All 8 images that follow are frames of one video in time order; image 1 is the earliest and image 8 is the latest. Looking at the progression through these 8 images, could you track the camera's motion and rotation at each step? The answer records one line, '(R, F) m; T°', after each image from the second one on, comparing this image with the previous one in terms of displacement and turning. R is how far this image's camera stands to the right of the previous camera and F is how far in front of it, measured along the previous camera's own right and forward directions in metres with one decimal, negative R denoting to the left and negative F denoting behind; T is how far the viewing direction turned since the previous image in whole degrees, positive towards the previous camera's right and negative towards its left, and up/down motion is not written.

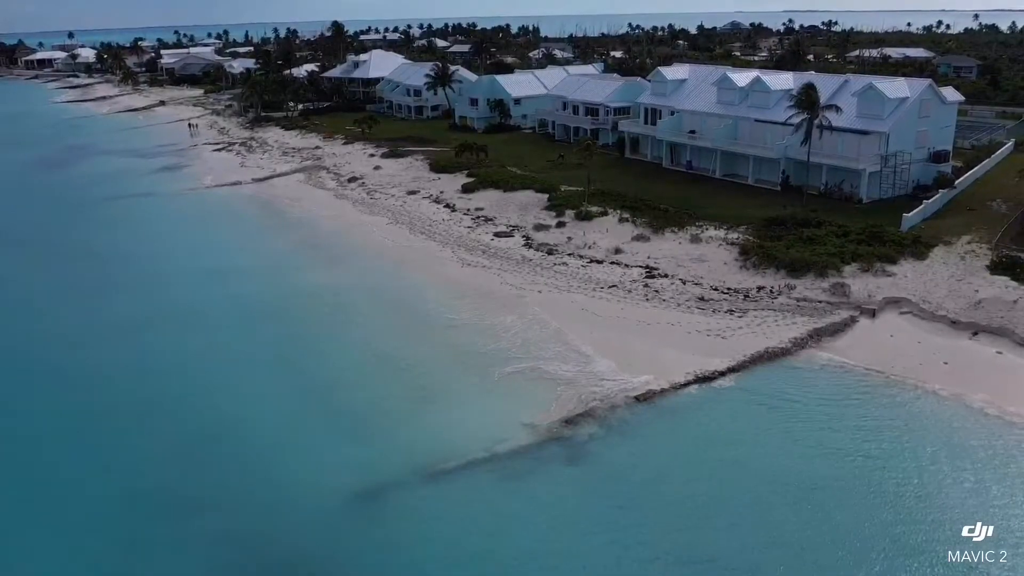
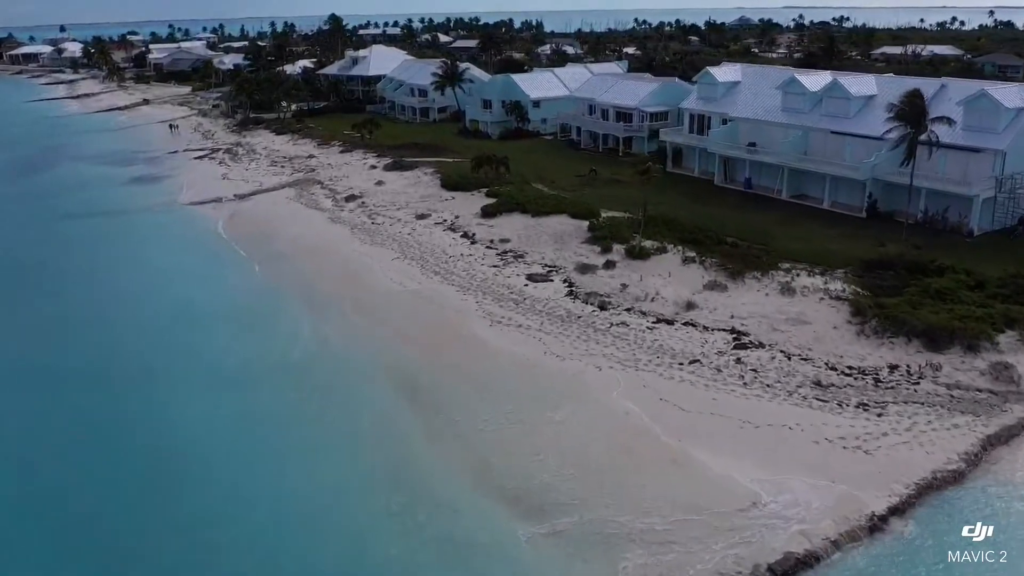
(-1.5, +8.3) m; 0°
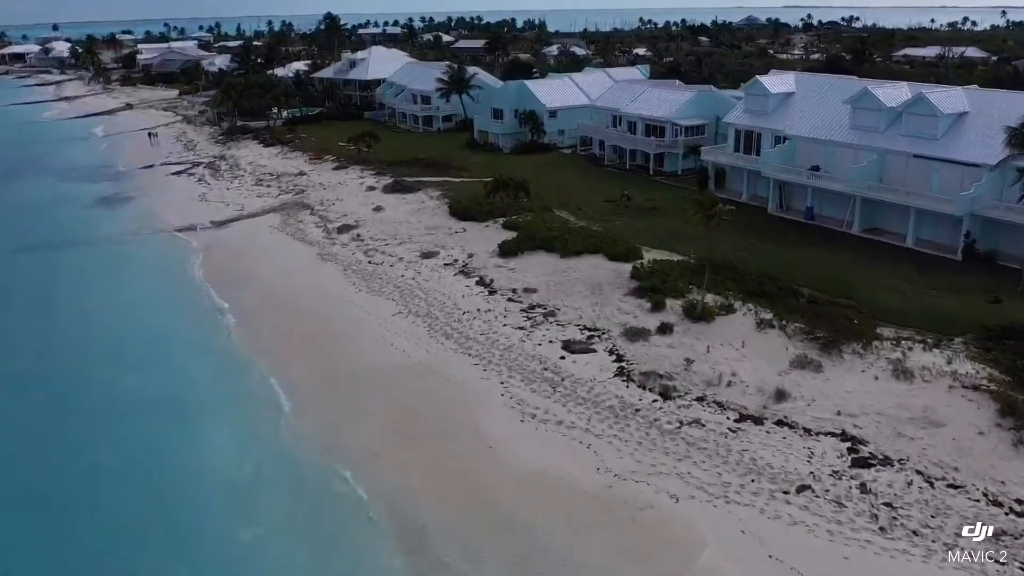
(-1.0, +6.7) m; 0°
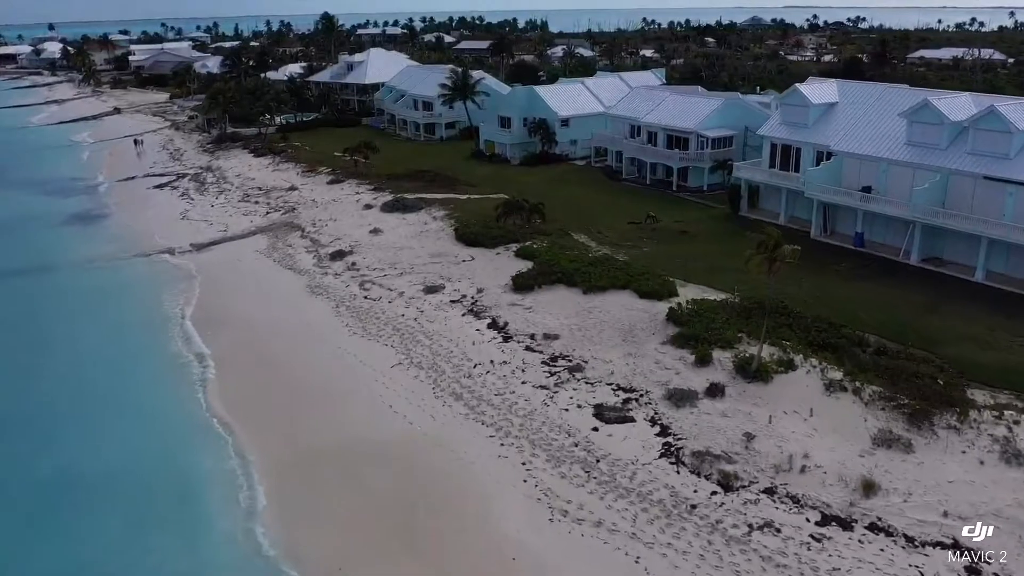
(-0.6, +4.3) m; 0°
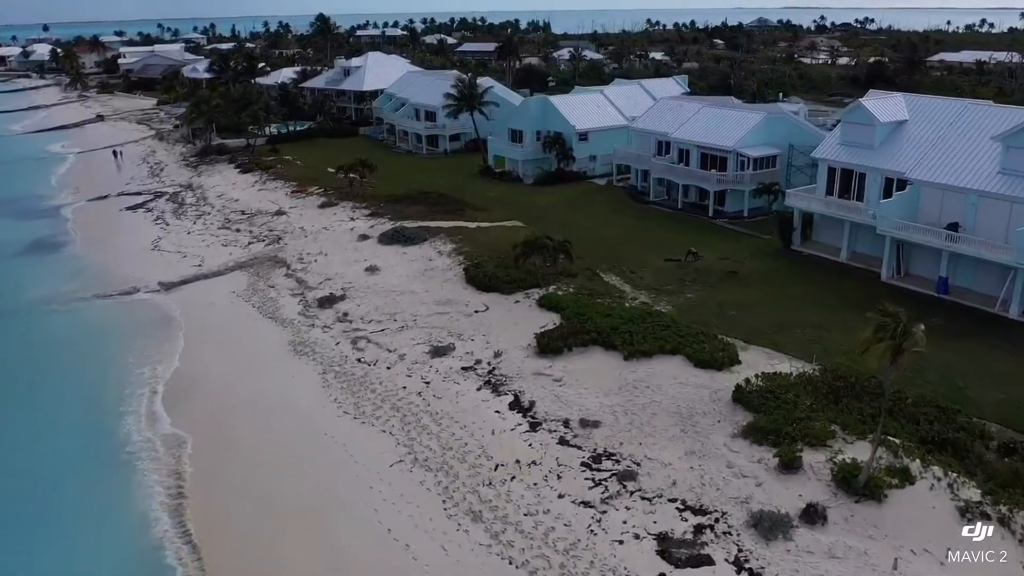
(-0.8, +5.4) m; 0°
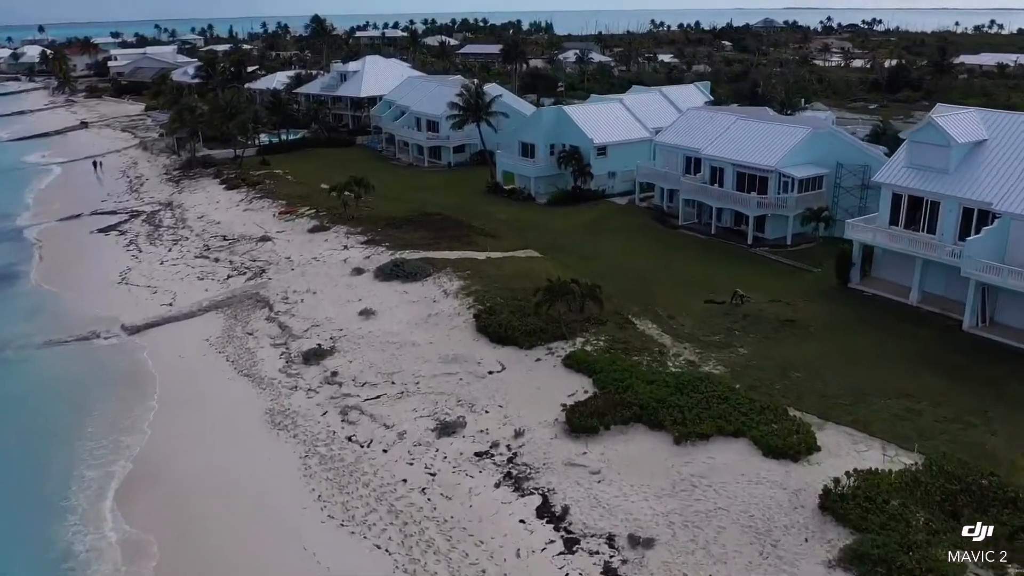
(-0.6, +4.6) m; 0°
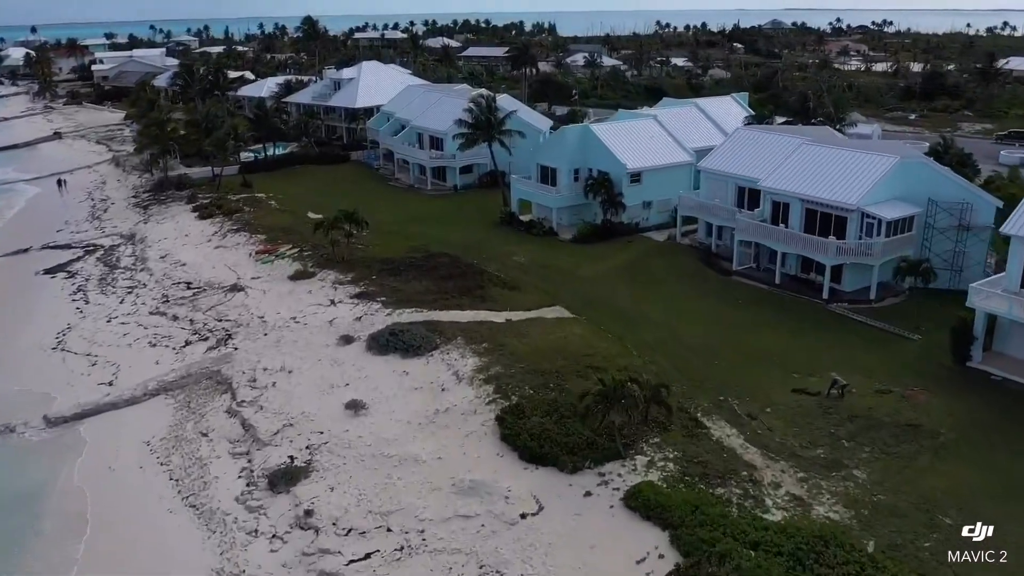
(-0.9, +6.6) m; 0°
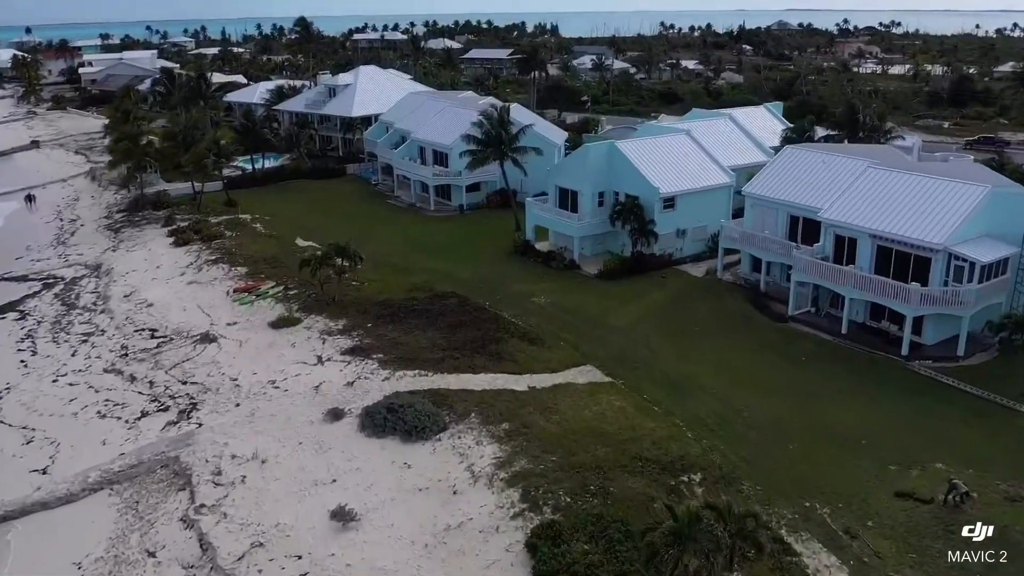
(-0.7, +4.8) m; 0°
